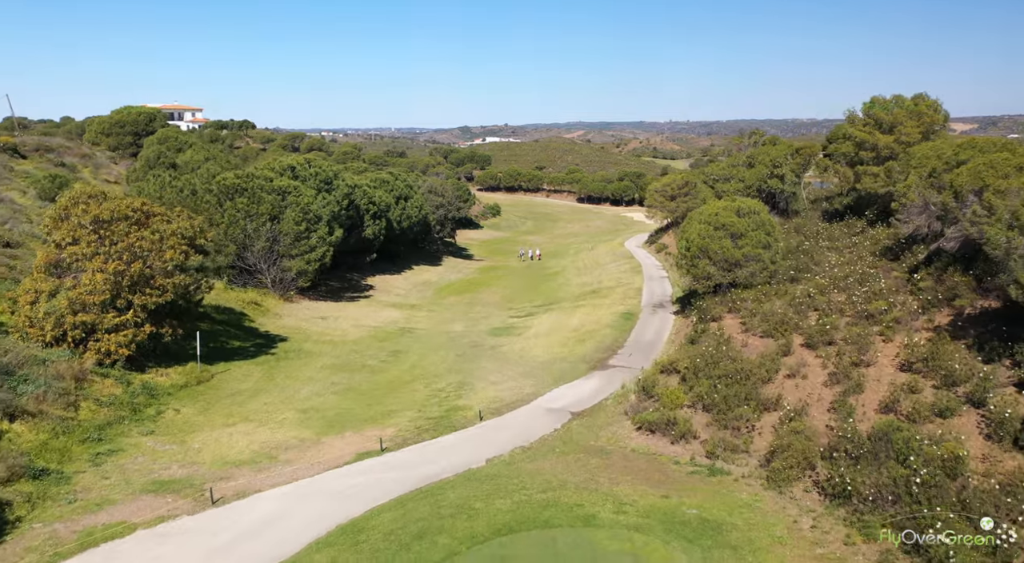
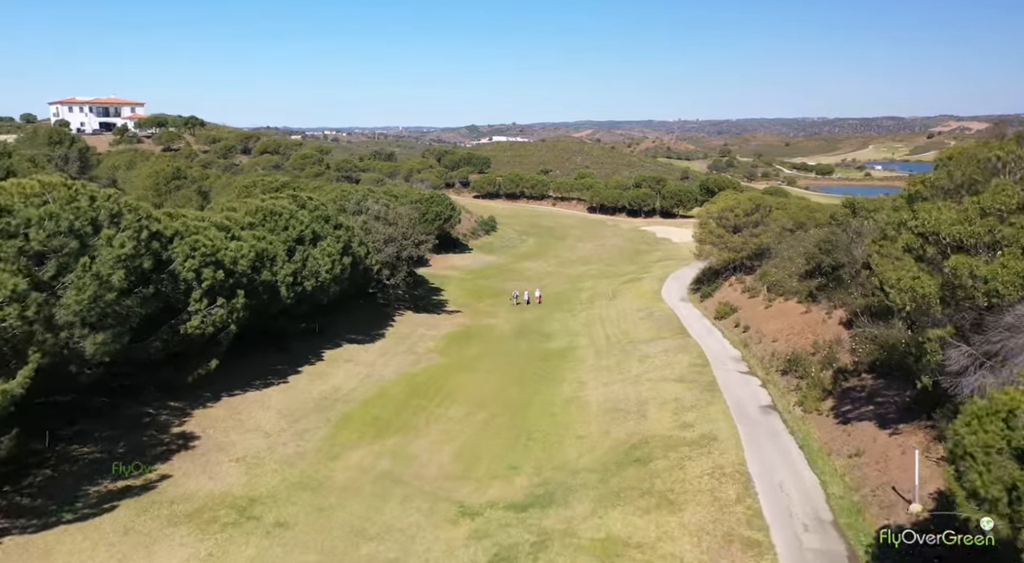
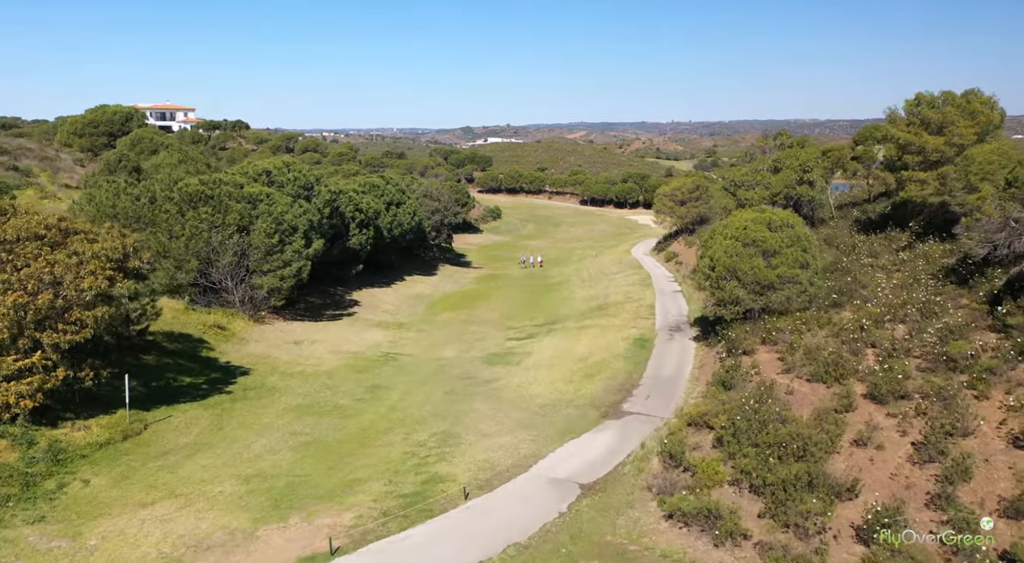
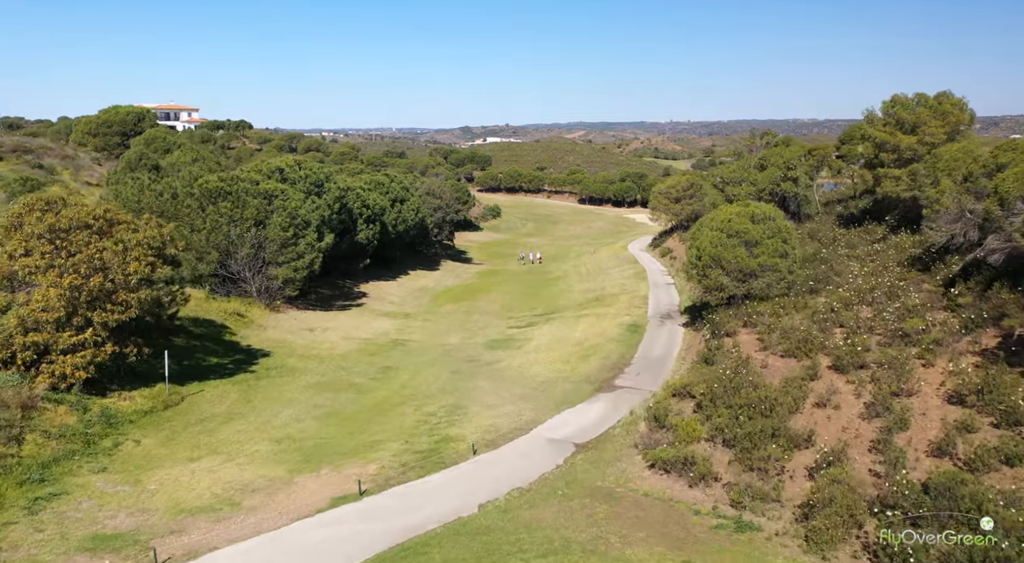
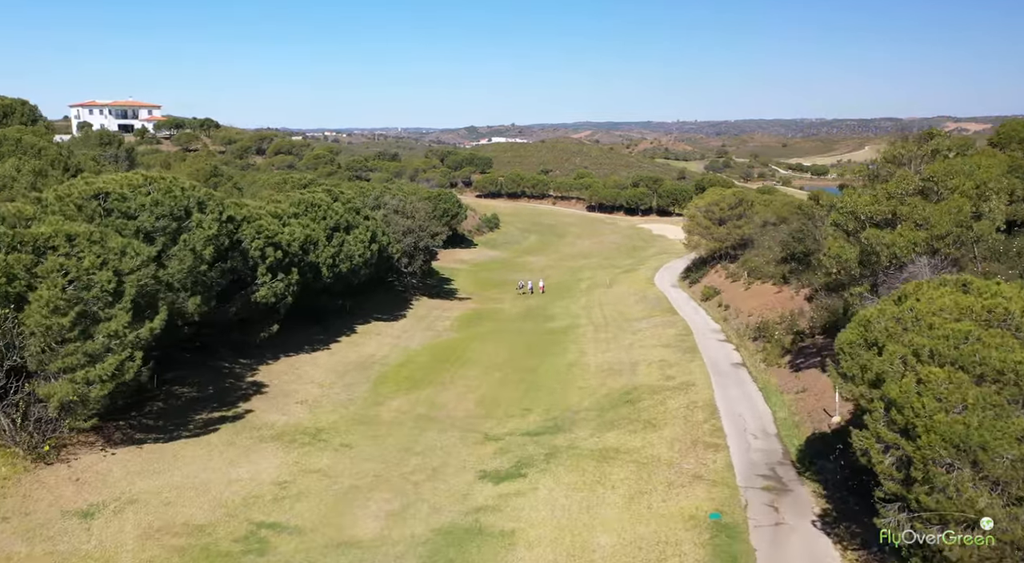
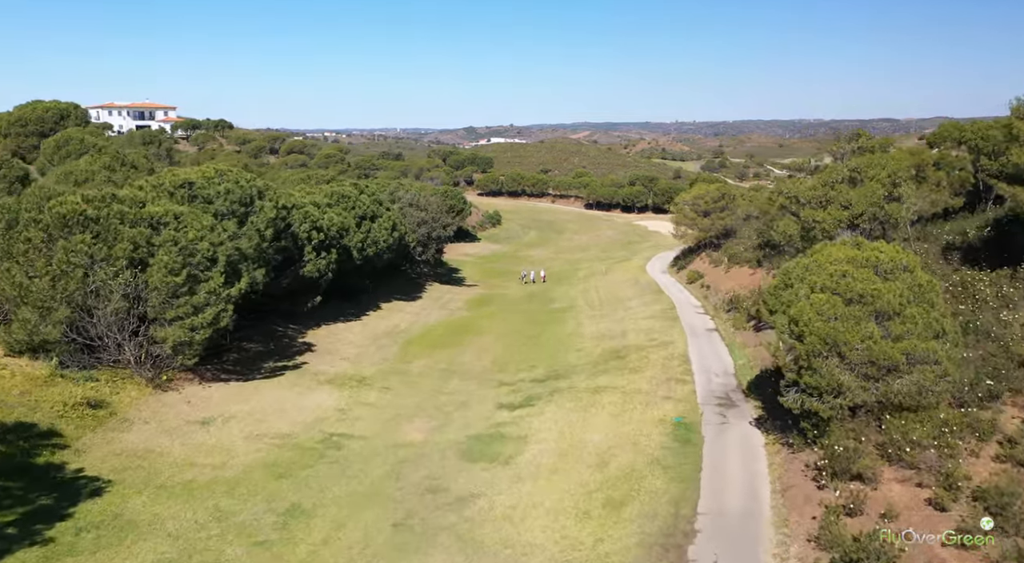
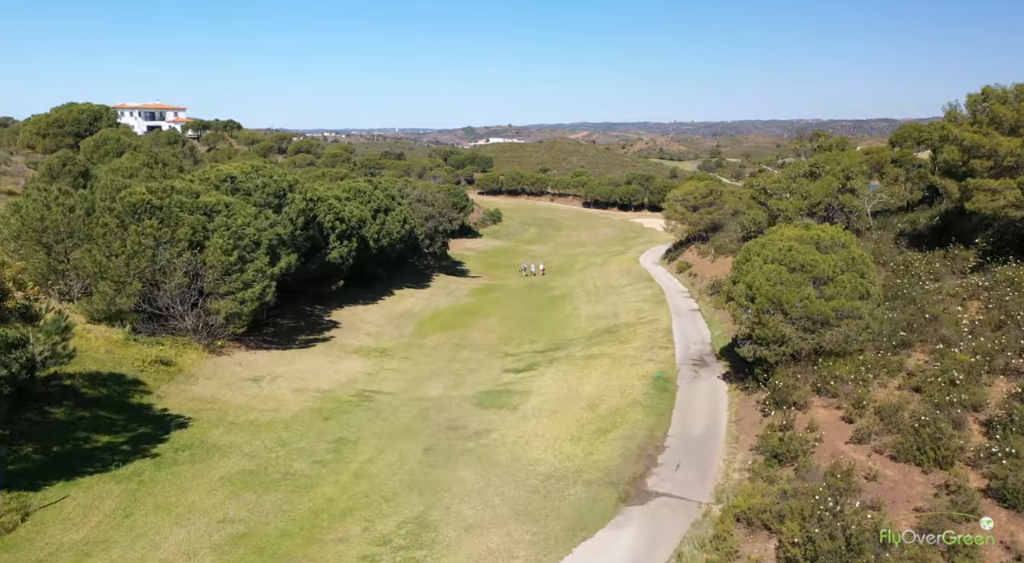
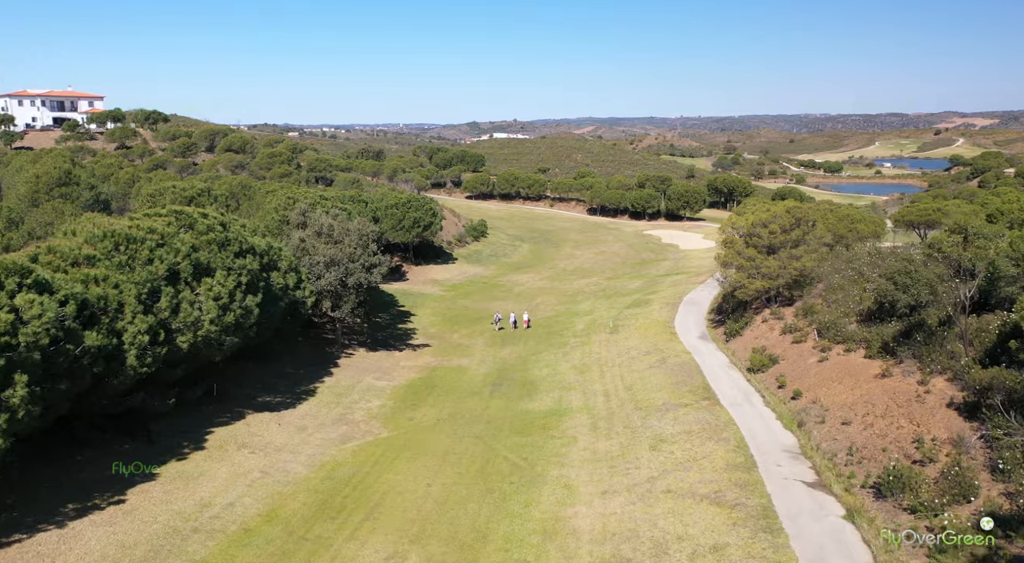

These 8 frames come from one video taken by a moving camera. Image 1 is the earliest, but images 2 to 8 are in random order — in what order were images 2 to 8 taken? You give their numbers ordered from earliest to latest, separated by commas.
4, 3, 7, 6, 5, 2, 8
